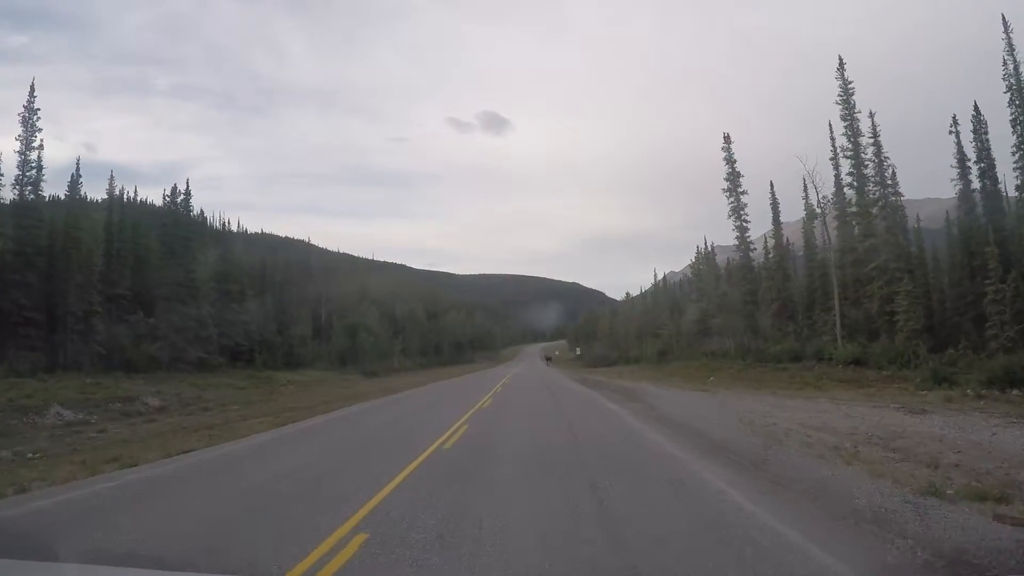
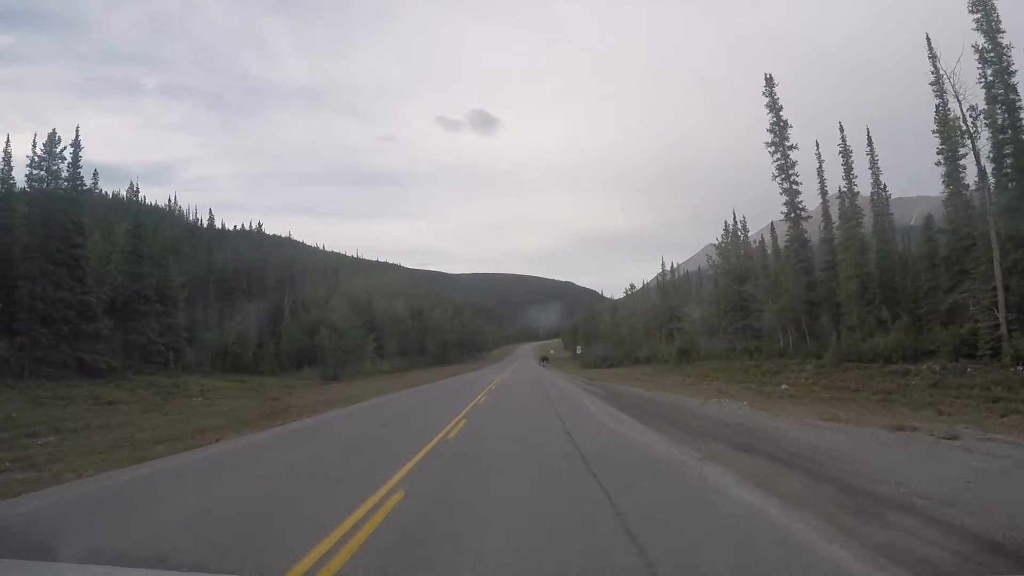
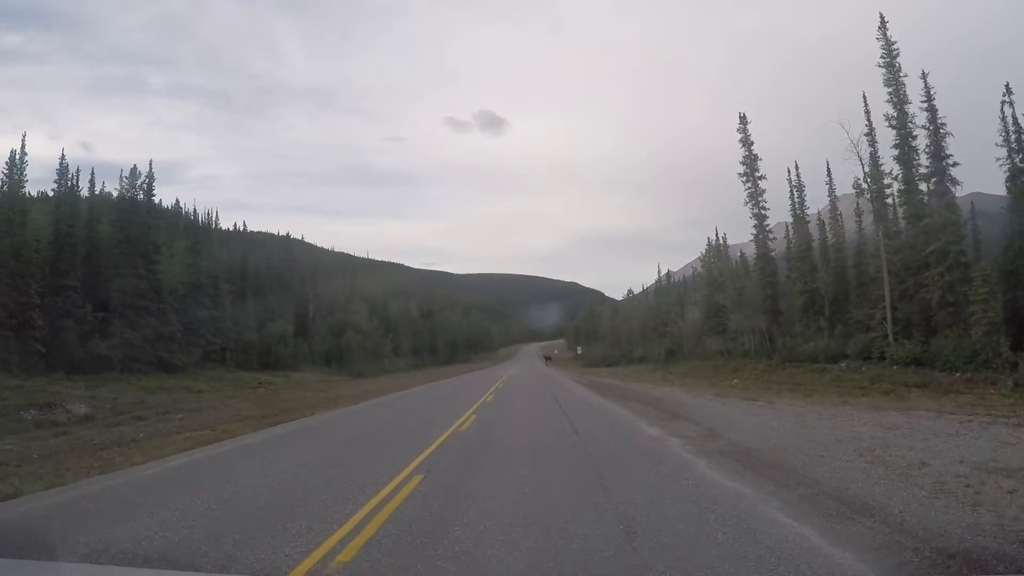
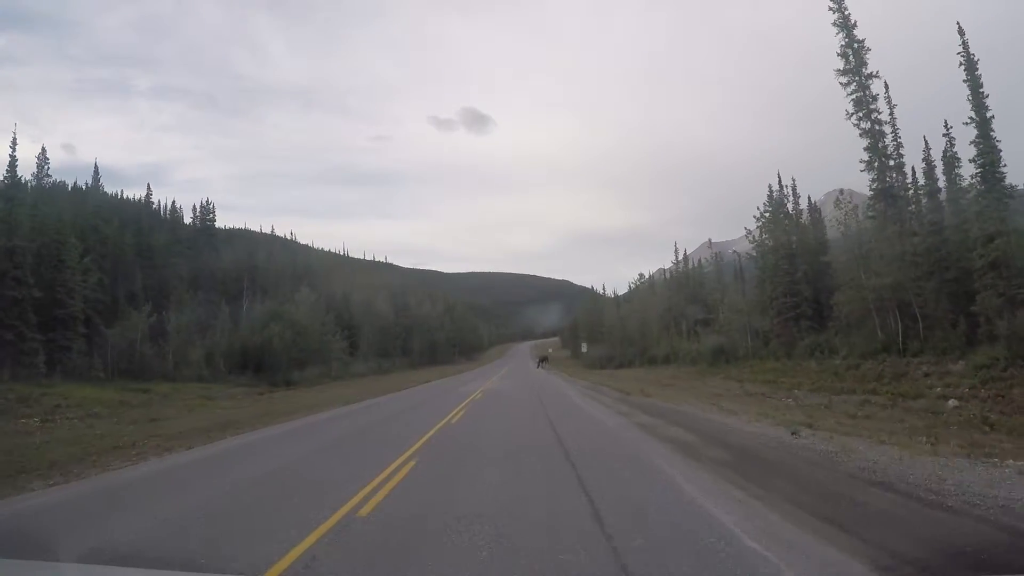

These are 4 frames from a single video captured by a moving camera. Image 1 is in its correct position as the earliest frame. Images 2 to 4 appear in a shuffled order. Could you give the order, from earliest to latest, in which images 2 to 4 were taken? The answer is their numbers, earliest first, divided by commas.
3, 2, 4
